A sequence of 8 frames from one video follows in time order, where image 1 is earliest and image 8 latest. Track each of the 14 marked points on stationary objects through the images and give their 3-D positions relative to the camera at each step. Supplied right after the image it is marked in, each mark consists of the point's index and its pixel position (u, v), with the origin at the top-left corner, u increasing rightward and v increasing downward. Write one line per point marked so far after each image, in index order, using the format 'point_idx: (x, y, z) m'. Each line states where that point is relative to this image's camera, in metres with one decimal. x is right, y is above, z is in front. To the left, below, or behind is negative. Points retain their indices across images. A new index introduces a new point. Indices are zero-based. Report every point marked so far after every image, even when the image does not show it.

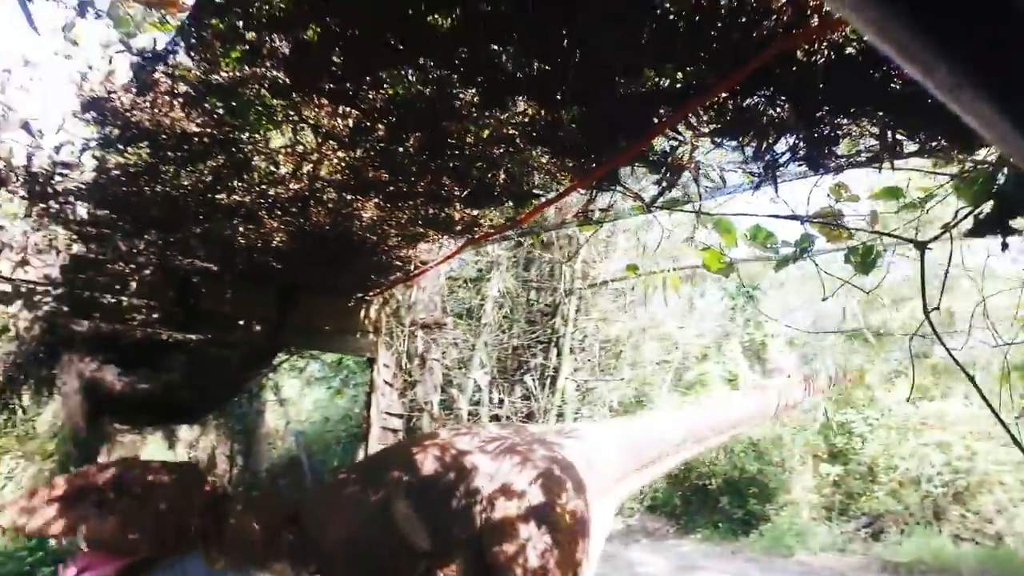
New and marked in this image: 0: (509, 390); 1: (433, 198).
0: (0.0, -0.8, +5.0) m
1: (-0.2, +0.3, +2.1) m
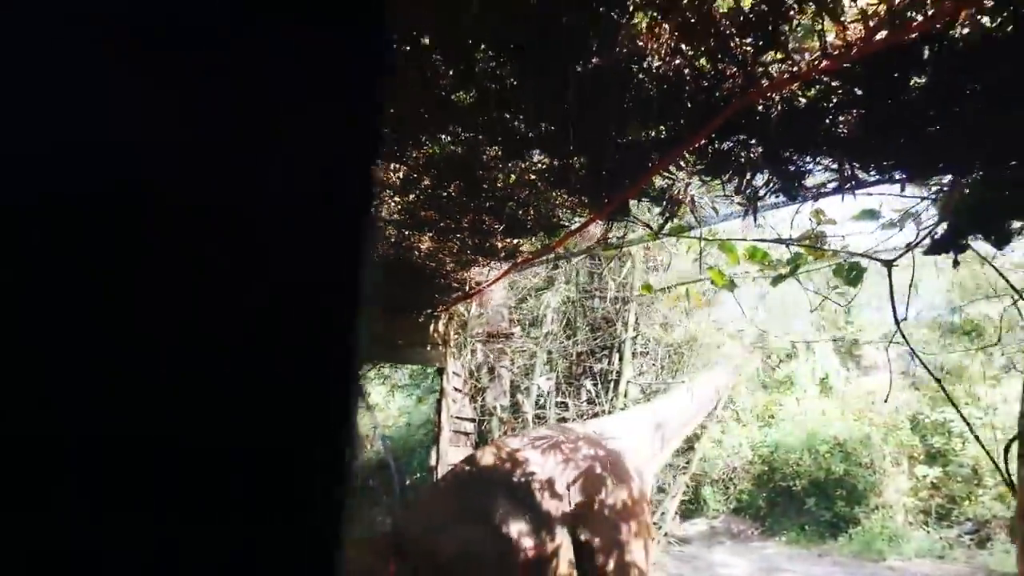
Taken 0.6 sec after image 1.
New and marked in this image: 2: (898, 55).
0: (+0.5, -0.8, +5.2) m
1: (-0.1, +0.2, +2.4) m
2: (+0.8, +0.5, +1.3) m
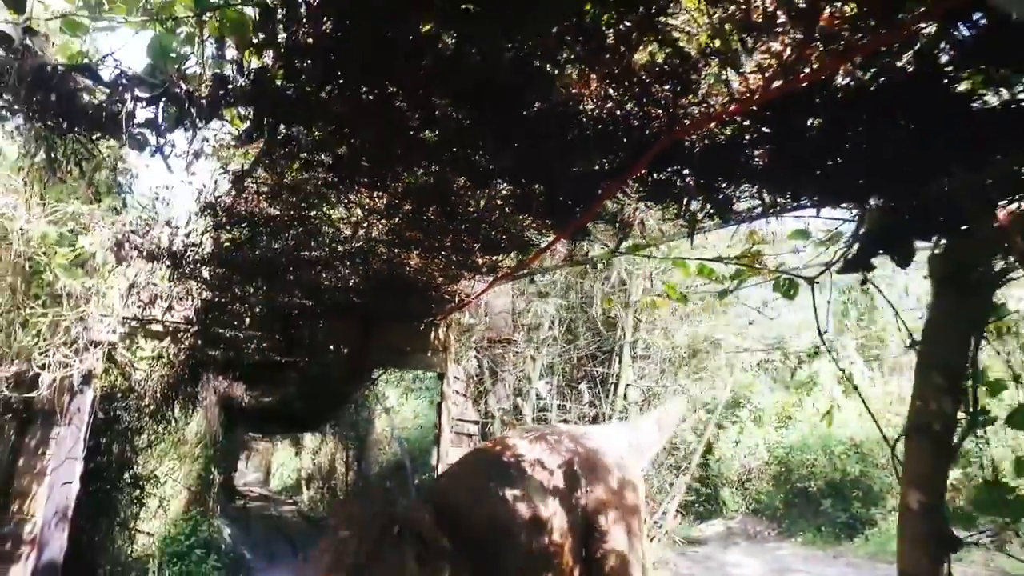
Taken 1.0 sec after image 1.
0: (+0.5, -0.9, +5.4) m
1: (-0.2, +0.2, +2.6) m
2: (+0.6, +0.4, +1.5) m
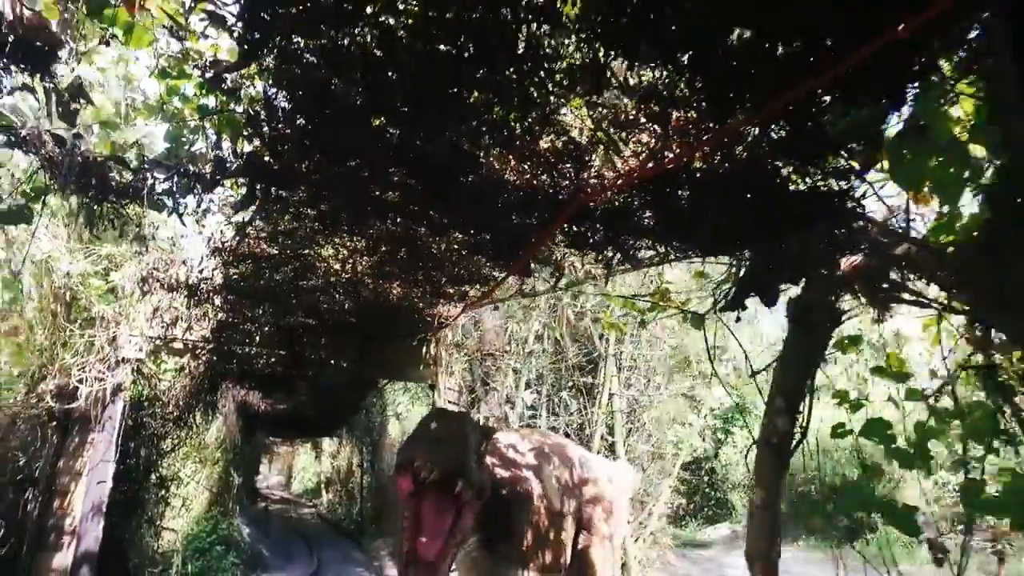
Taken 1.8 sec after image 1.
0: (+0.5, -1.0, +5.8) m
1: (-0.4, 0.0, +3.0) m
2: (+0.4, +0.3, +1.9) m
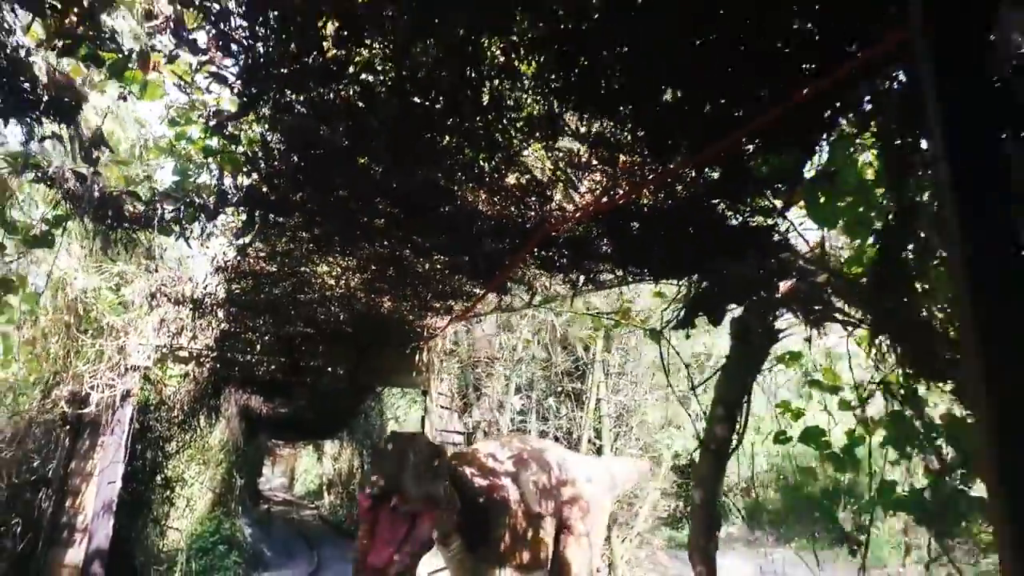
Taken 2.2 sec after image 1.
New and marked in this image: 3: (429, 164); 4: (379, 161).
0: (+0.4, -1.1, +6.0) m
1: (-0.5, 0.0, +3.3) m
2: (+0.3, +0.2, +2.1) m
3: (-0.3, +0.4, +2.1) m
4: (-0.4, +0.4, +2.1) m
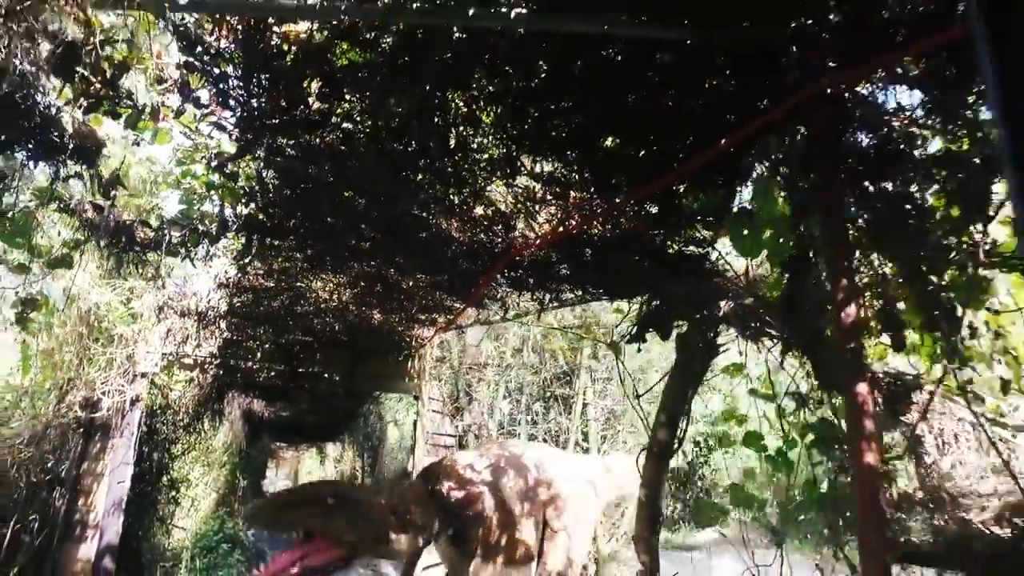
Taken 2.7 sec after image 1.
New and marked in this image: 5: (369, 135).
0: (+0.3, -1.2, +6.3) m
1: (-0.6, -0.1, +3.5) m
2: (+0.2, +0.2, +2.4) m
3: (-0.4, +0.3, +2.4) m
4: (-0.5, +0.3, +2.4) m
5: (-0.4, +0.5, +2.1) m
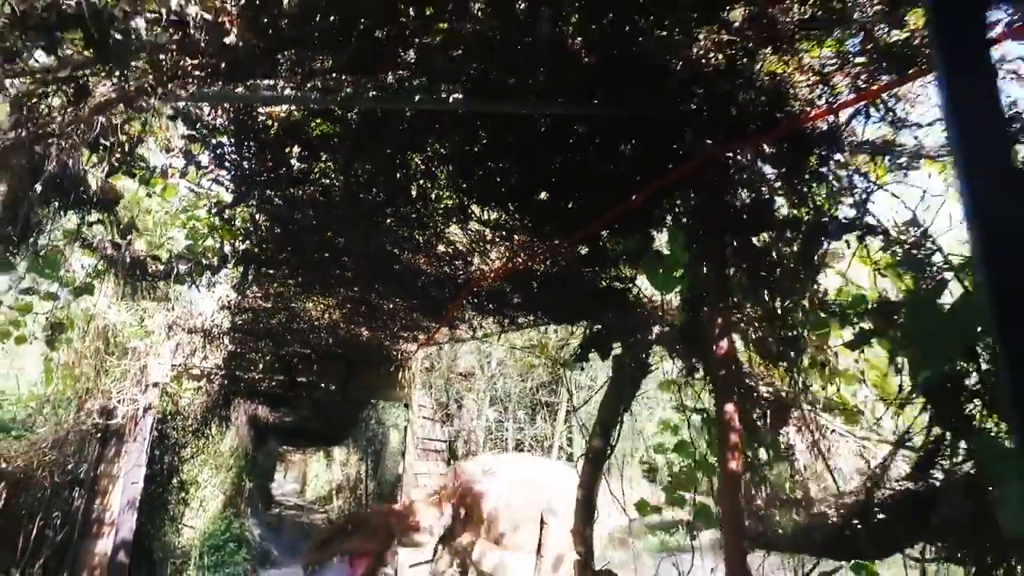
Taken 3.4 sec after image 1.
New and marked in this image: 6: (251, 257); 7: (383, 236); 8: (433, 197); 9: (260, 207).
0: (+0.2, -1.3, +6.7) m
1: (-0.7, -0.2, +3.9) m
2: (0.0, +0.1, +2.8) m
3: (-0.6, +0.2, +2.8) m
4: (-0.7, +0.2, +2.8) m
5: (-0.6, +0.4, +2.5) m
6: (-1.2, +0.1, +3.1) m
7: (-0.5, +0.2, +2.8) m
8: (-0.3, +0.3, +2.5) m
9: (-1.0, +0.3, +2.7) m
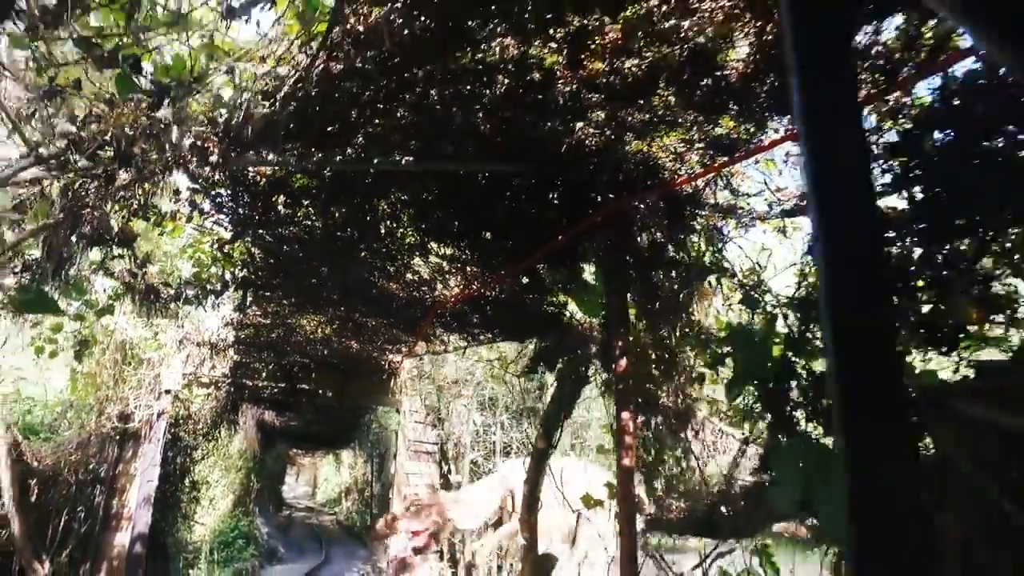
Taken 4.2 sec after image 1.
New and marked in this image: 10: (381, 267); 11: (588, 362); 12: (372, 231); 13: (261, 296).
0: (+0.1, -1.5, +7.1) m
1: (-0.9, -0.3, +4.4) m
2: (-0.2, 0.0, +3.2) m
3: (-0.8, +0.1, +3.3) m
4: (-0.9, +0.1, +3.3) m
5: (-0.8, +0.3, +2.9) m
6: (-1.4, 0.0, +3.6) m
7: (-0.7, +0.1, +3.2) m
8: (-0.5, +0.2, +3.0) m
9: (-1.2, +0.2, +3.2) m
10: (-0.6, +0.1, +3.2) m
11: (+0.3, -0.3, +3.0) m
12: (-0.6, +0.3, +3.0) m
13: (-1.4, -0.1, +3.7) m
